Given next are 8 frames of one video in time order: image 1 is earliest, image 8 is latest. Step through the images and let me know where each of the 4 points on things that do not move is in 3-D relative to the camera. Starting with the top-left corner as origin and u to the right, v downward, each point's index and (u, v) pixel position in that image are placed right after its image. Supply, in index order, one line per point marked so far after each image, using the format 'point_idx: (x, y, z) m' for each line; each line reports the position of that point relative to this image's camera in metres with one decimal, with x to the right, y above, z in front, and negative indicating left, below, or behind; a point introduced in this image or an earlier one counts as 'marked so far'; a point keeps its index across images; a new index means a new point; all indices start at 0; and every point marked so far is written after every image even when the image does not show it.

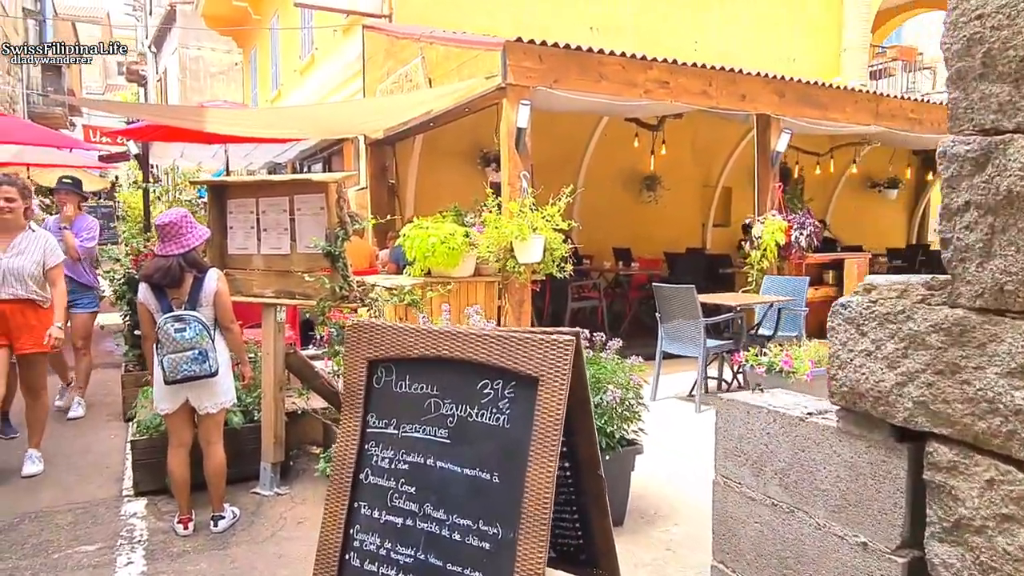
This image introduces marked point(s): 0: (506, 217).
0: (0.0, +0.6, +6.1) m
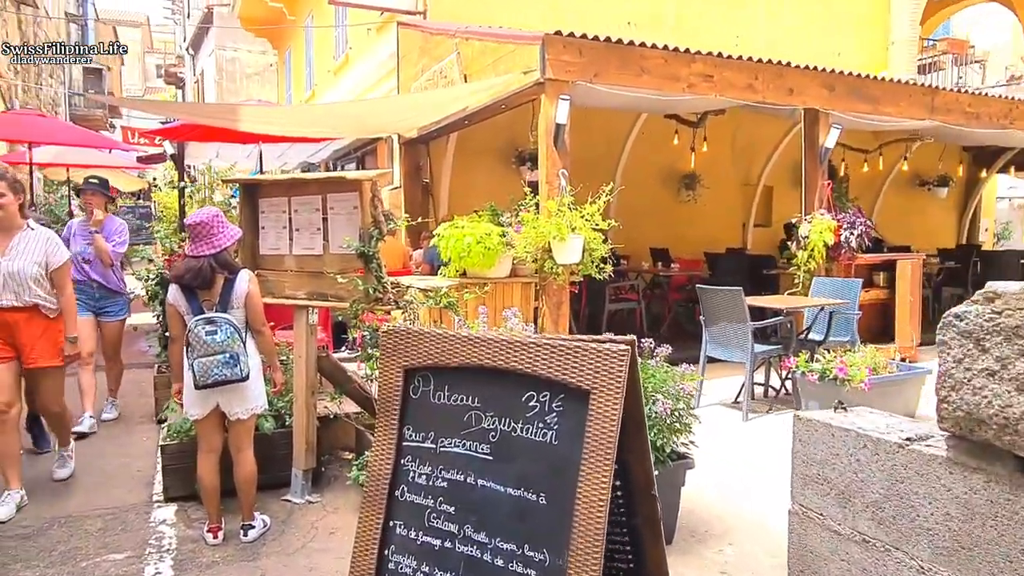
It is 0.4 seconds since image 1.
0: (+0.3, +0.6, +5.9) m
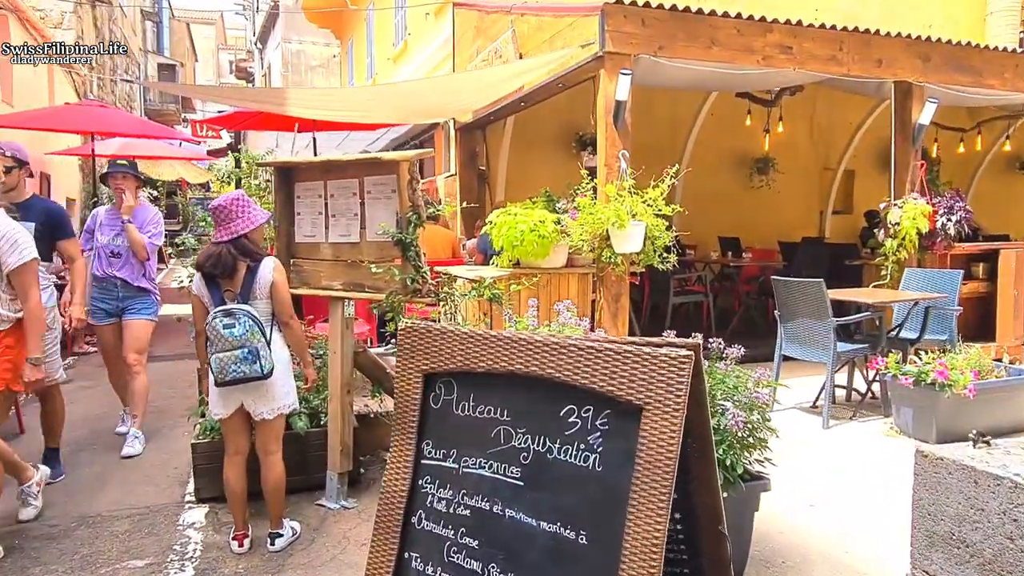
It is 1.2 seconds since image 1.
0: (+0.7, +0.6, +5.5) m
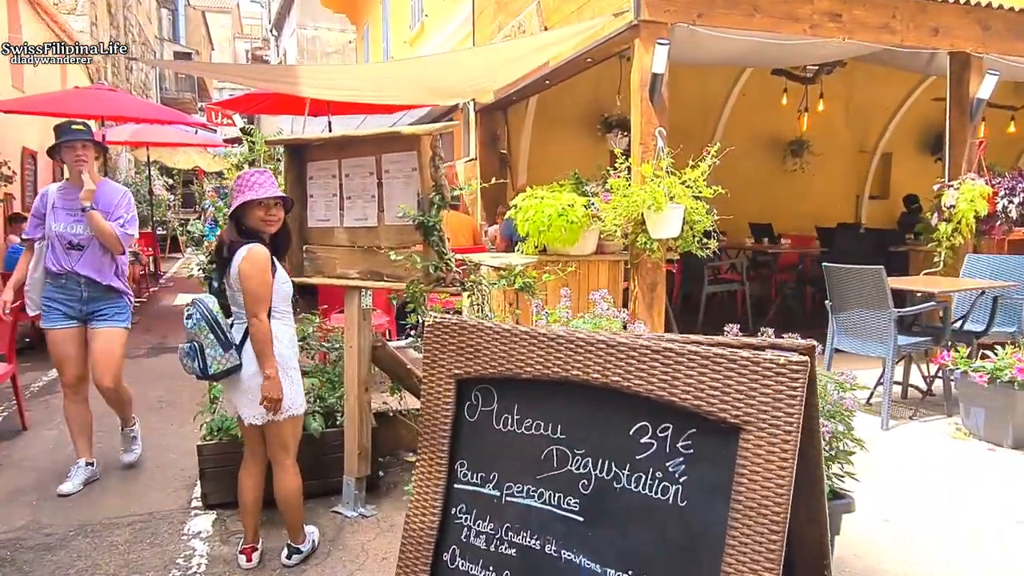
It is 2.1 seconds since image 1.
0: (+0.9, +0.7, +5.1) m
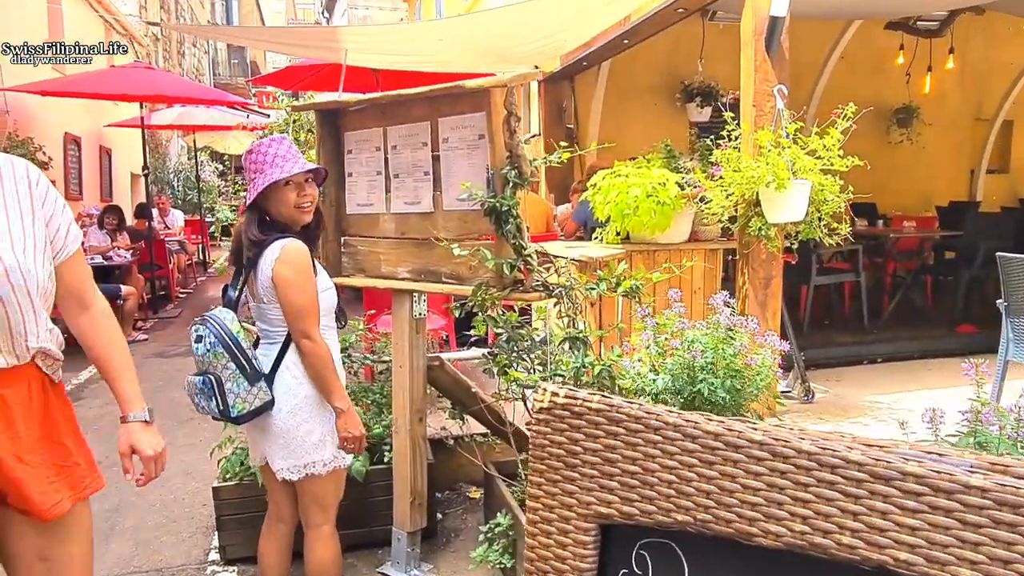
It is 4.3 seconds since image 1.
0: (+1.3, +0.7, +4.1) m
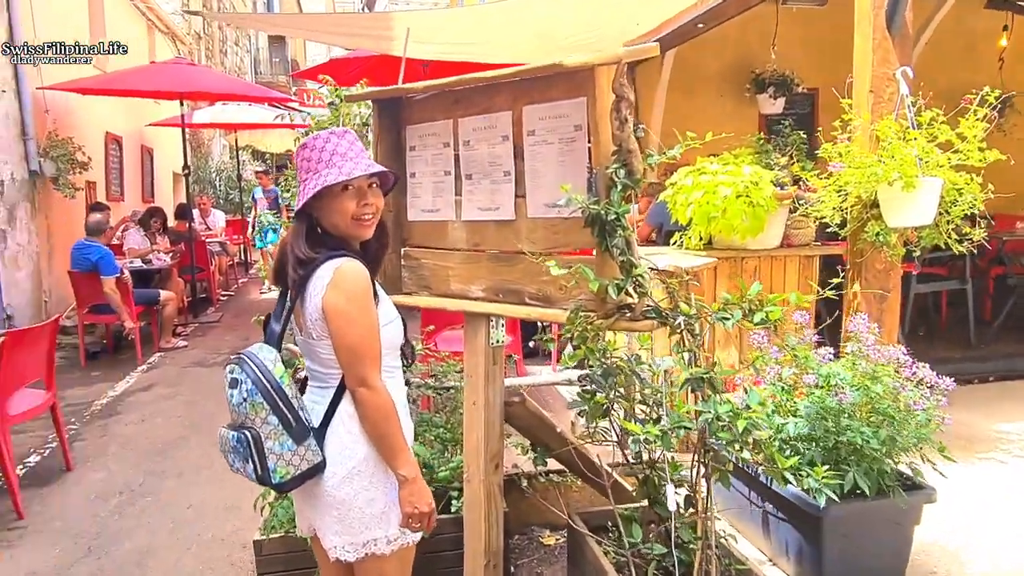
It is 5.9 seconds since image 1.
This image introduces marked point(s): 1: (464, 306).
0: (+1.7, +0.7, +3.6) m
1: (-0.2, -0.1, +2.5) m
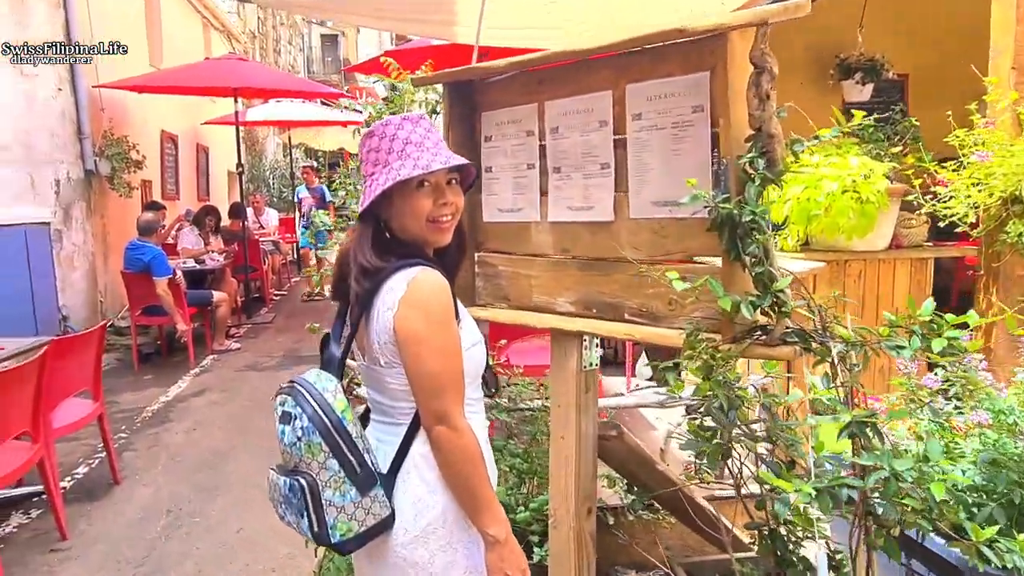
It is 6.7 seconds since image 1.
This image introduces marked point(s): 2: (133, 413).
0: (+2.0, +0.6, +3.1) m
1: (+0.1, -0.1, +2.1) m
2: (-2.7, -0.9, +5.3) m
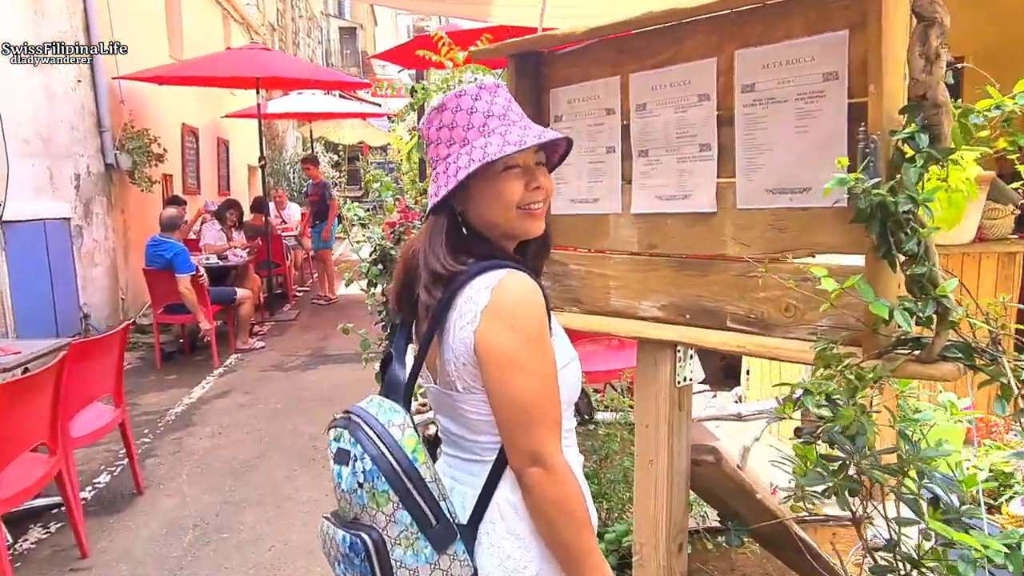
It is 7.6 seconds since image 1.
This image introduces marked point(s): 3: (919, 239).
0: (+2.3, +0.6, +2.7) m
1: (+0.3, -0.1, +1.8) m
2: (-2.5, -0.9, +5.1) m
3: (+0.8, +0.1, +1.4) m
